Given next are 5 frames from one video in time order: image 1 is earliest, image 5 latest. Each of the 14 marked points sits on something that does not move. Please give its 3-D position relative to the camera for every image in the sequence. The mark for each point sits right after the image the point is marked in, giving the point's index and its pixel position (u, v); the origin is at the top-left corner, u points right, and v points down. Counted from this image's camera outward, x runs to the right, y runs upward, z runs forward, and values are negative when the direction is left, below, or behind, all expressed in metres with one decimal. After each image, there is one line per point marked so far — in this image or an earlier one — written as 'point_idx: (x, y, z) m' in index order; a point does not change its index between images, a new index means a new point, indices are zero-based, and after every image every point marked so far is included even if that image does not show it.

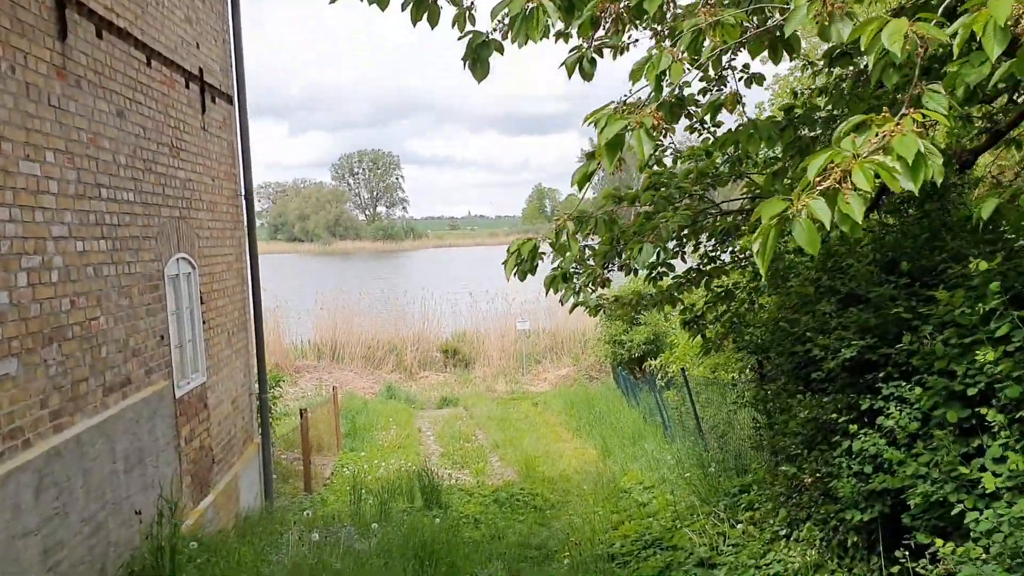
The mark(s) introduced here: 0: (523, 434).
0: (+0.1, -1.8, +11.7) m
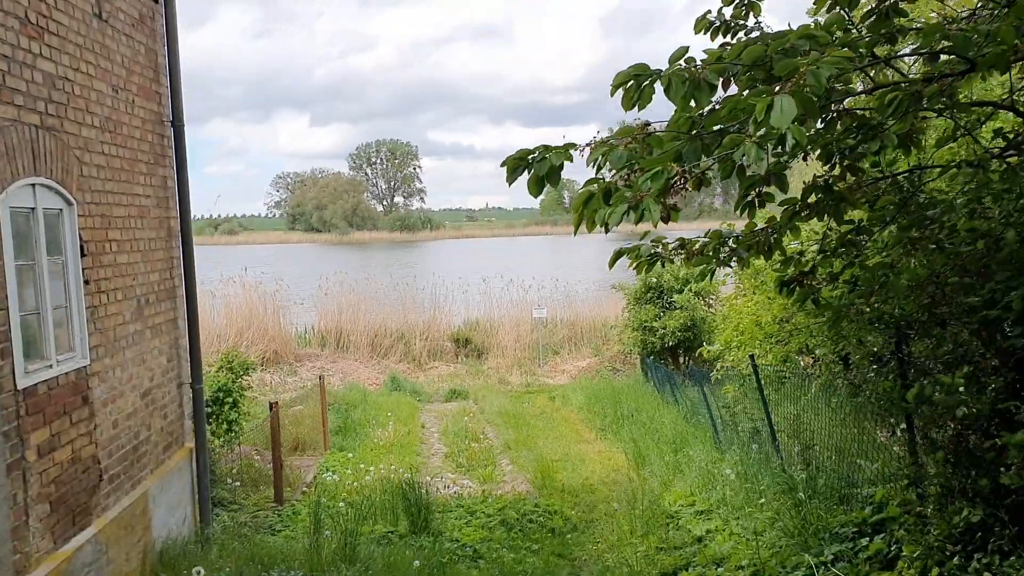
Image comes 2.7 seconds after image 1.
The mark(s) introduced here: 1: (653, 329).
0: (+0.3, -1.5, +10.1) m
1: (+1.7, -0.5, +11.4) m
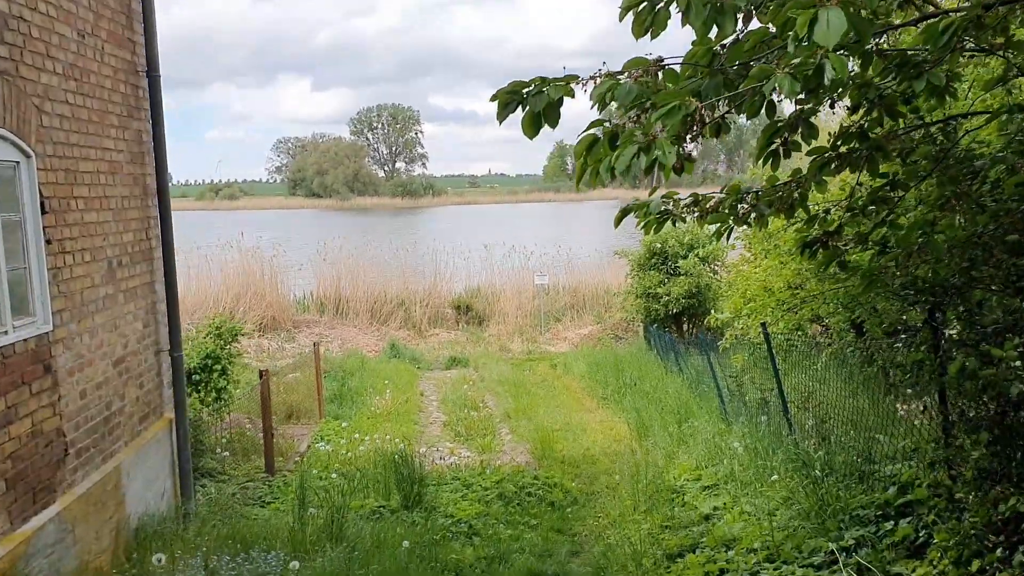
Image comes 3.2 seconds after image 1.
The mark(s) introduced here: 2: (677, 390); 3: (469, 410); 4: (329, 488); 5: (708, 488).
0: (+0.3, -1.2, +9.8) m
1: (+1.7, -0.1, +11.1) m
2: (+1.5, -0.9, +8.4) m
3: (-0.4, -1.3, +9.8) m
4: (-1.1, -1.2, +5.7) m
5: (+1.0, -1.0, +4.9) m
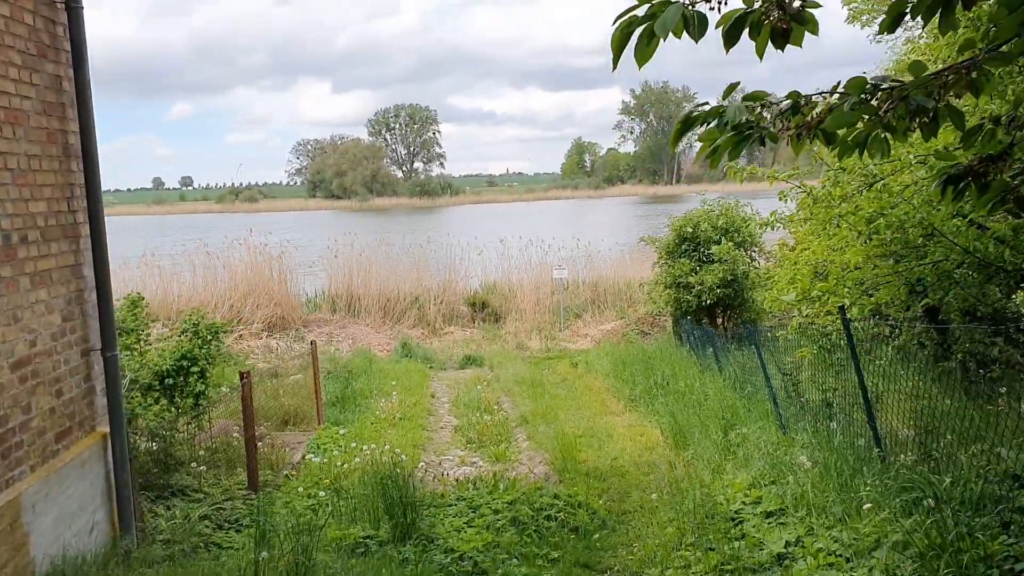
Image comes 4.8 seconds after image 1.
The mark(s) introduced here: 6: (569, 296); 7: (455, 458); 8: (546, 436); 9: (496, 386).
0: (+0.4, -1.1, +8.8) m
1: (+1.9, 0.0, +10.1) m
2: (+1.6, -0.8, +7.4) m
3: (-0.3, -1.2, +8.8) m
4: (-1.0, -1.1, +4.8) m
5: (+1.1, -0.9, +3.9) m
6: (+1.0, -0.1, +16.3) m
7: (-0.4, -1.3, +7.3) m
8: (+0.3, -1.2, +7.5) m
9: (-0.2, -1.1, +10.5) m
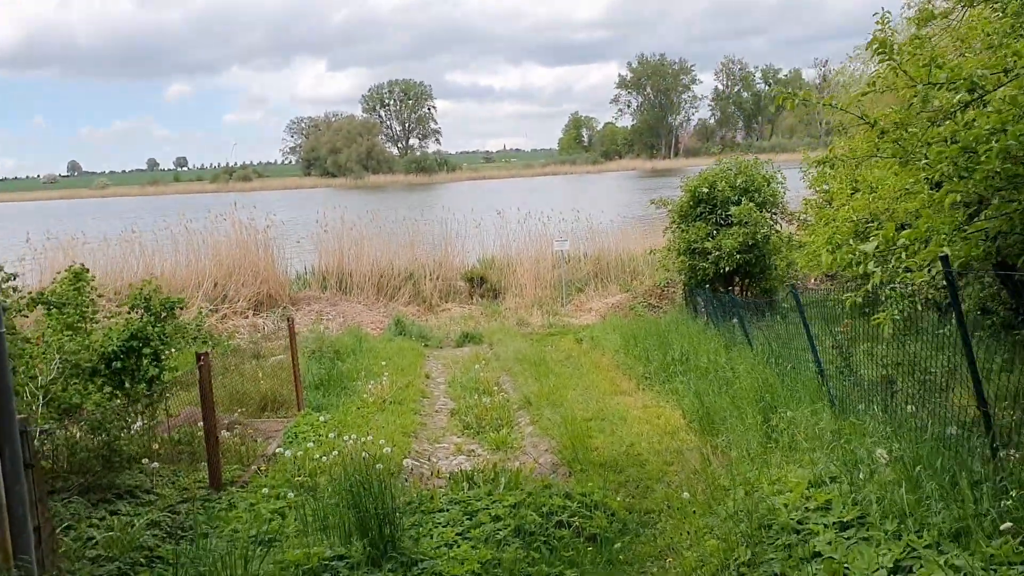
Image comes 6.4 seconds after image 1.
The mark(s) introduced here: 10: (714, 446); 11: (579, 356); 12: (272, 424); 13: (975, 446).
0: (+0.5, -0.8, +8.0) m
1: (+1.9, +0.4, +9.2) m
2: (+1.6, -0.5, +6.5) m
3: (-0.3, -0.9, +8.0) m
4: (-1.0, -1.0, +3.9) m
5: (+1.1, -0.8, +3.1) m
6: (+1.0, +0.3, +15.4) m
7: (-0.4, -1.1, +6.5) m
8: (+0.3, -0.9, +6.6) m
9: (-0.2, -0.8, +9.6) m
10: (+1.1, -0.8, +5.0) m
11: (+0.7, -0.7, +9.4) m
12: (-1.9, -1.1, +7.3) m
13: (+1.5, -0.5, +3.3) m
